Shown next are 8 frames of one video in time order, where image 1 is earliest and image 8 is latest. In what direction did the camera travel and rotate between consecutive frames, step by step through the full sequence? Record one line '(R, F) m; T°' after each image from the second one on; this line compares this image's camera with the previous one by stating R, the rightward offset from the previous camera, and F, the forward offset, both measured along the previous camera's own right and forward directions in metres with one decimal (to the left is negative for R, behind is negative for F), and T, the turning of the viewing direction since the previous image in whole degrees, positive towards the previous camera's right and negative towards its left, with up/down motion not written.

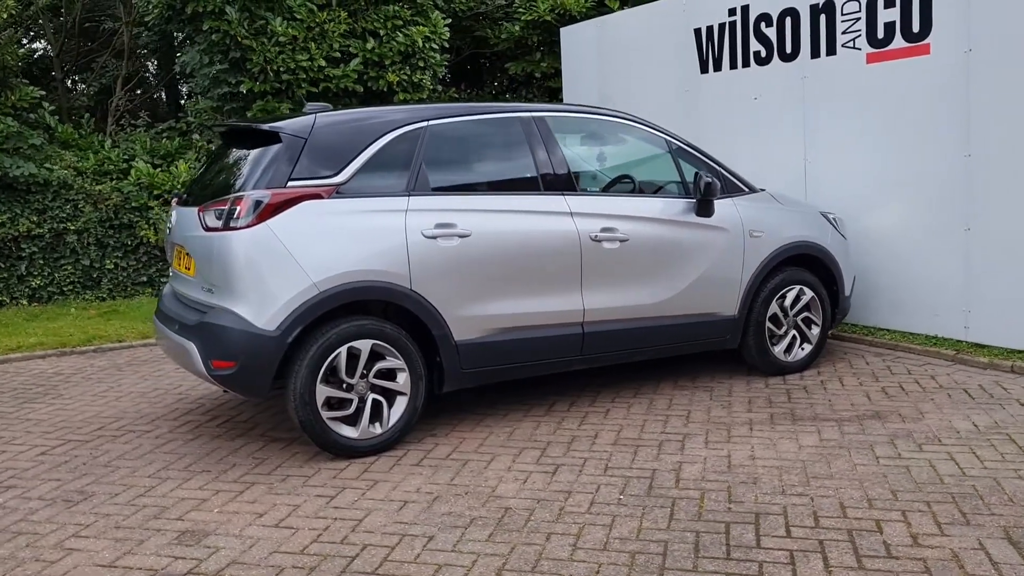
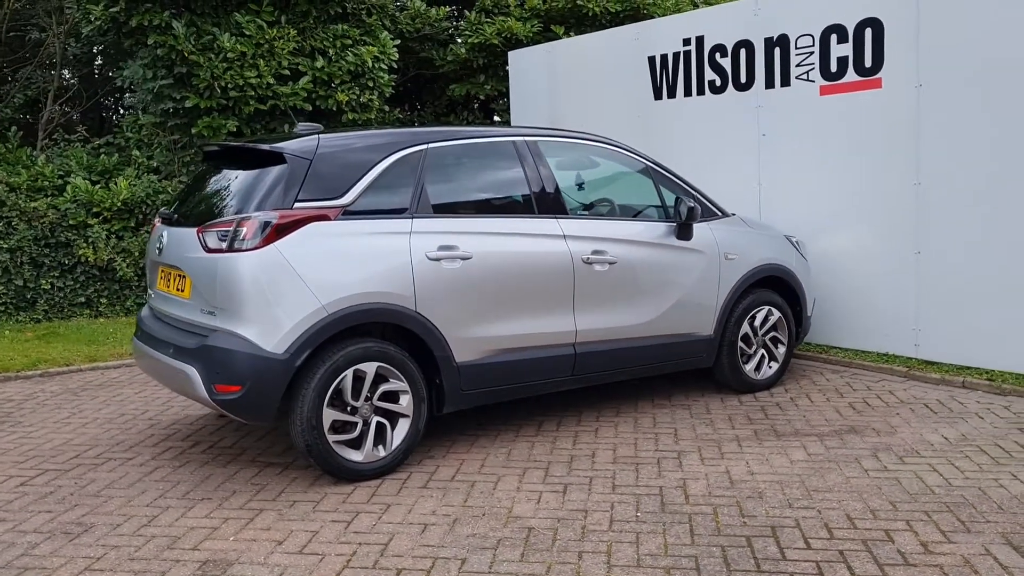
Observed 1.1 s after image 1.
(-0.5, 0.0) m; +6°
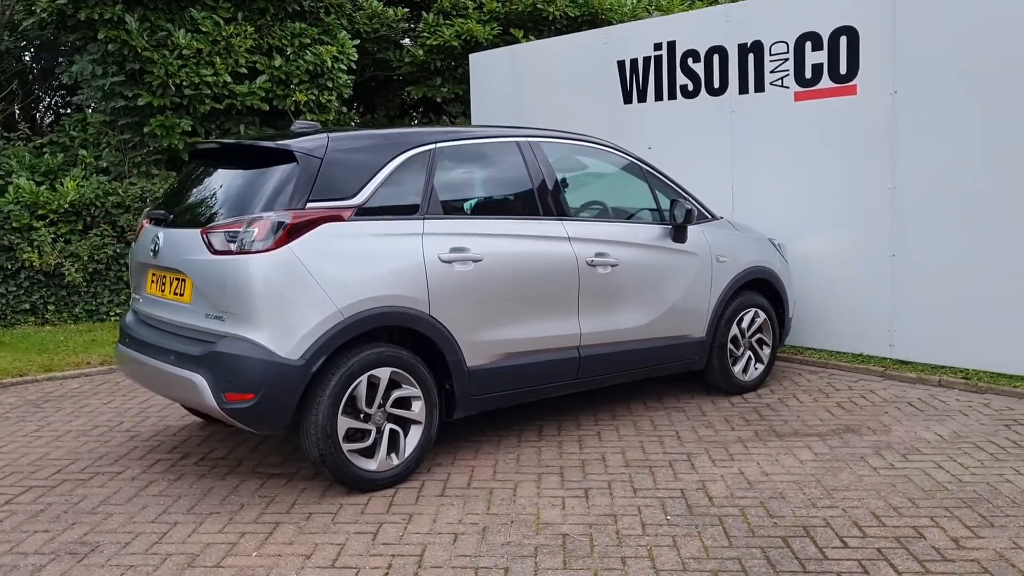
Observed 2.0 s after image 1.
(-0.5, +0.1) m; +5°
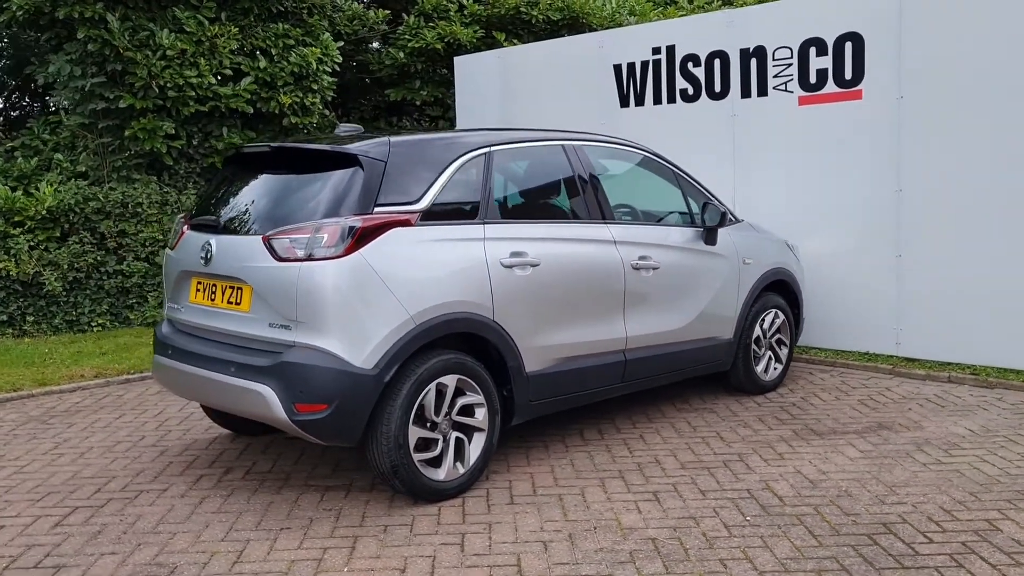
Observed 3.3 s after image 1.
(-0.7, +0.1) m; +4°
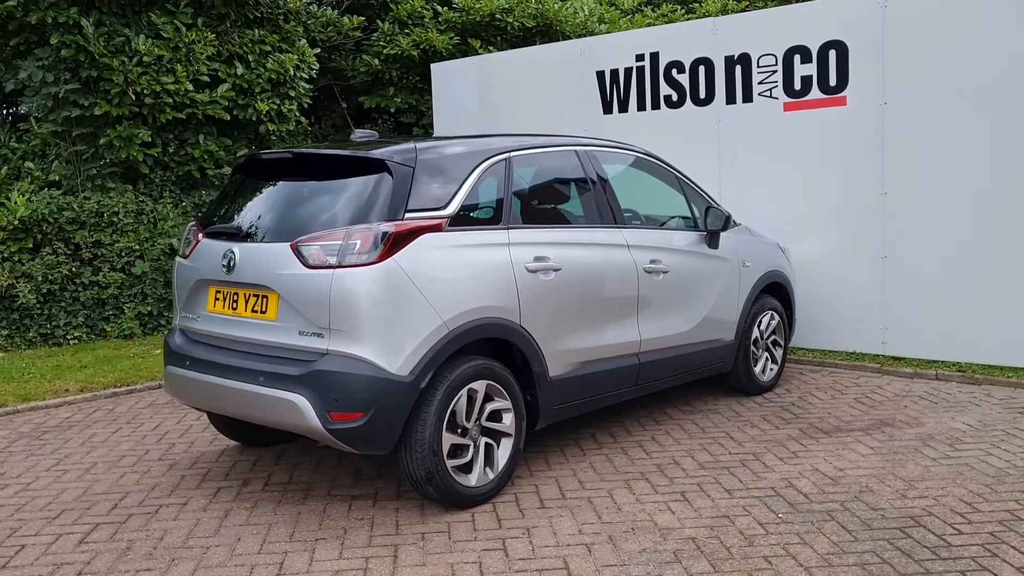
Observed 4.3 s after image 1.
(-0.4, 0.0) m; +3°
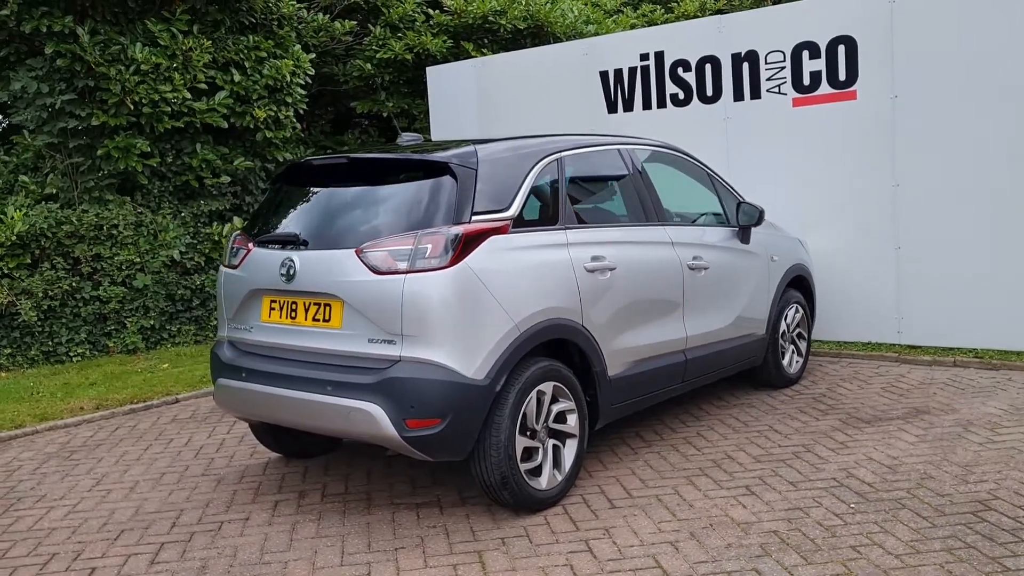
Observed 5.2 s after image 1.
(-0.5, 0.0) m; +3°
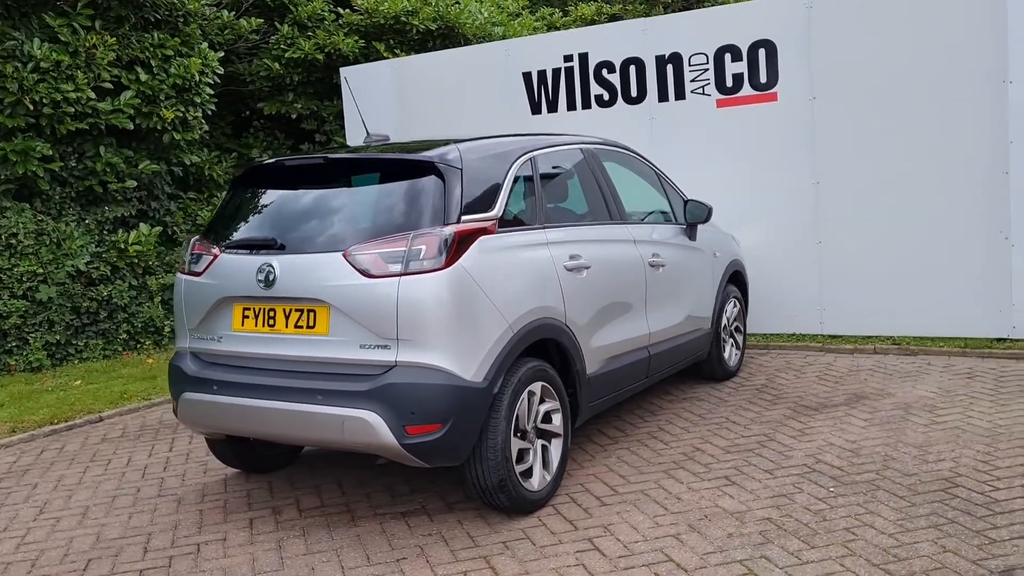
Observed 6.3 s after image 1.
(-0.5, +0.1) m; +8°
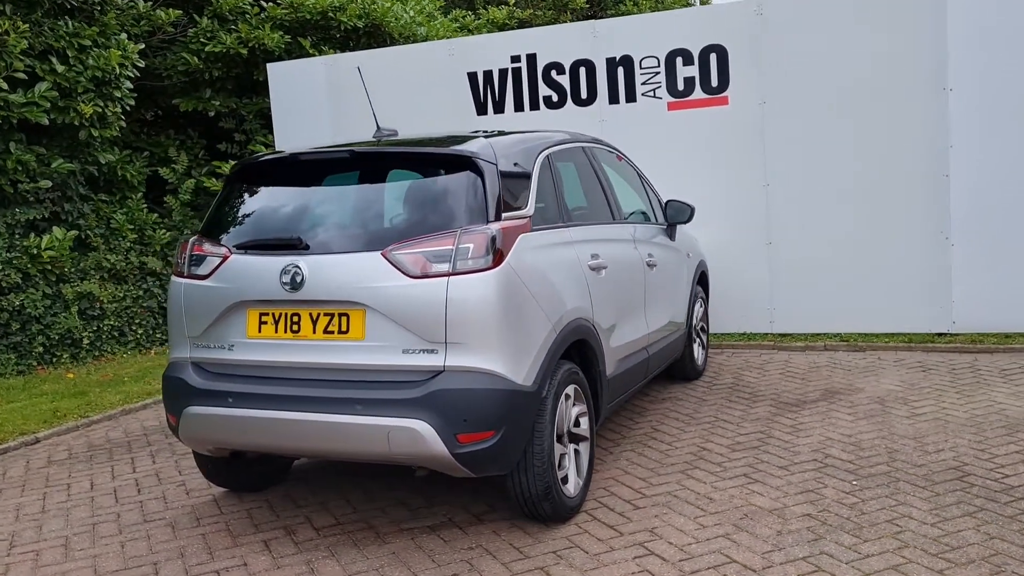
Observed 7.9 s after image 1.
(-0.7, +0.2) m; +8°
